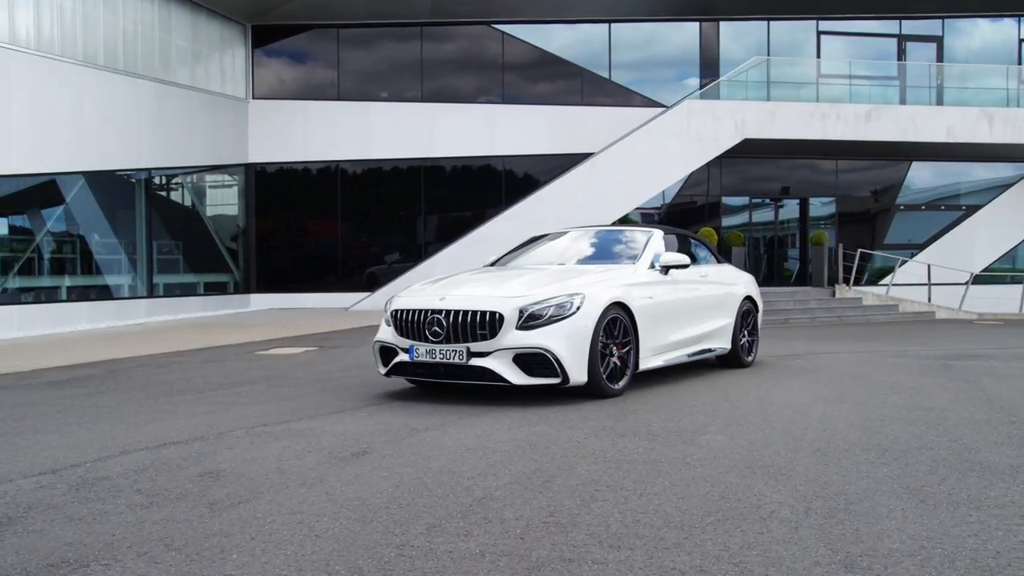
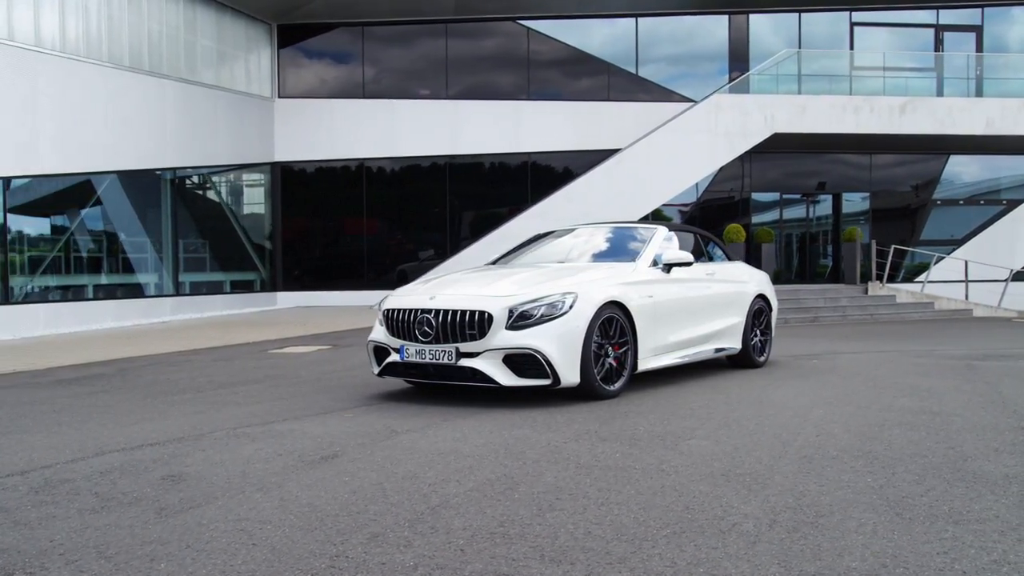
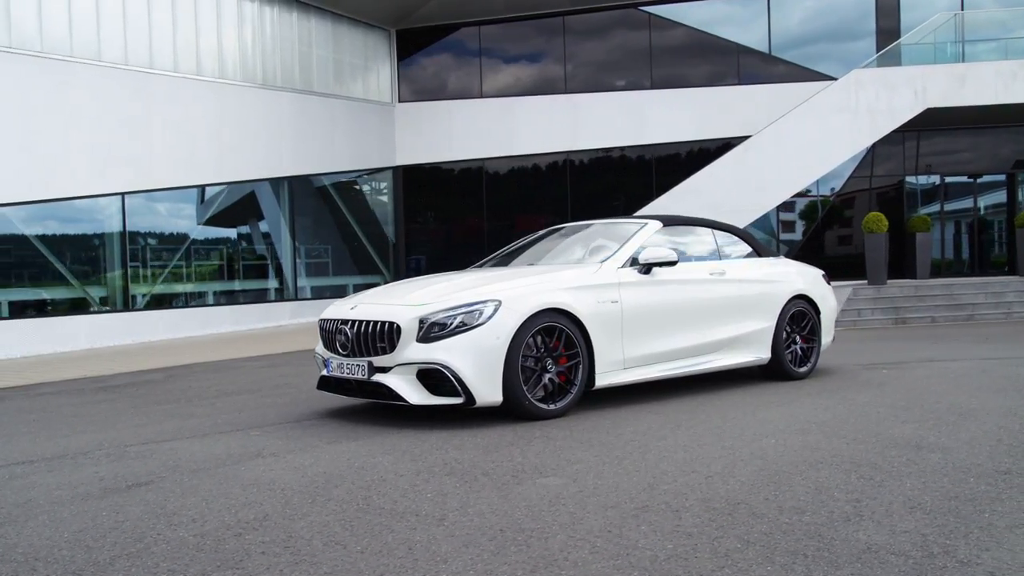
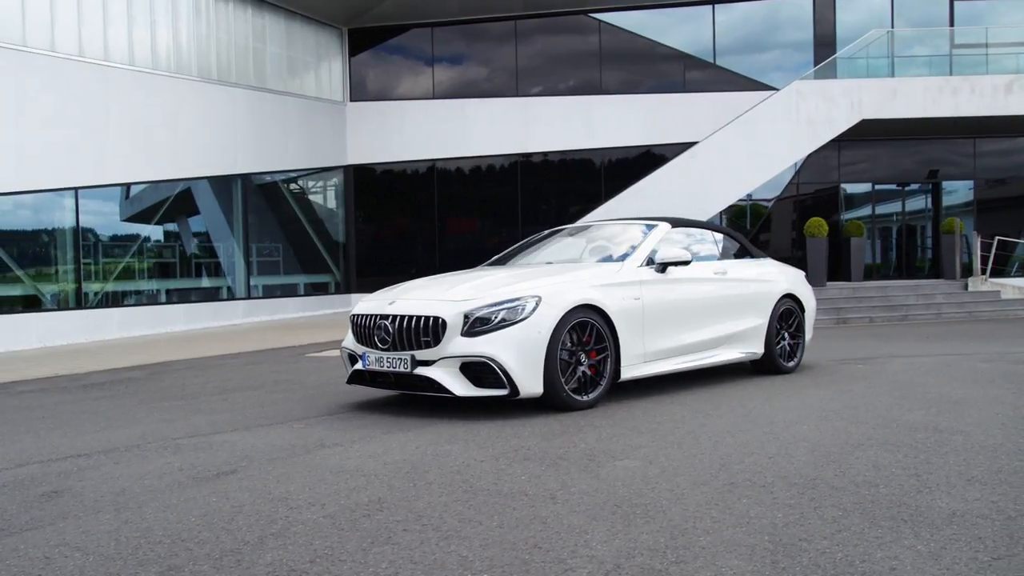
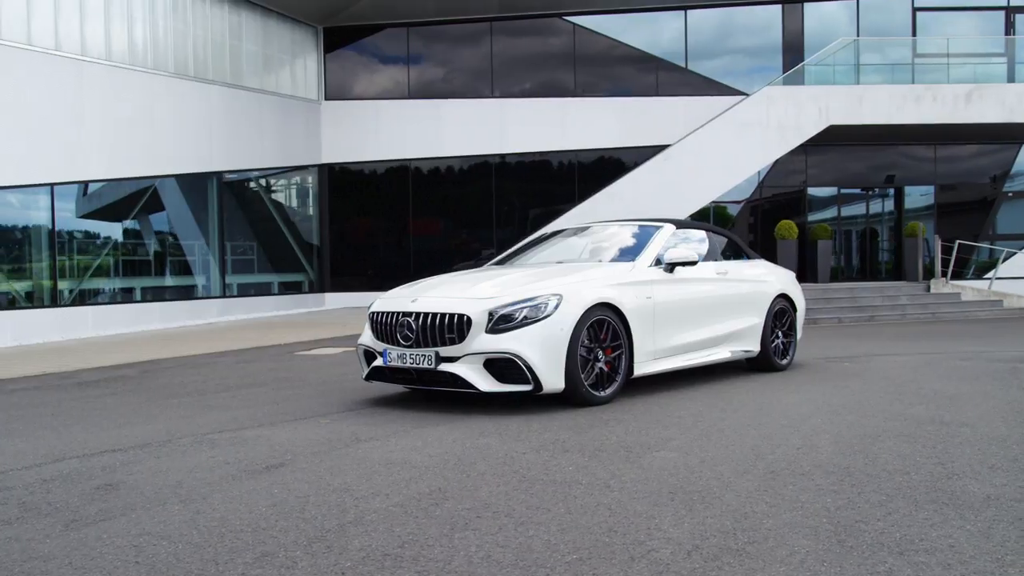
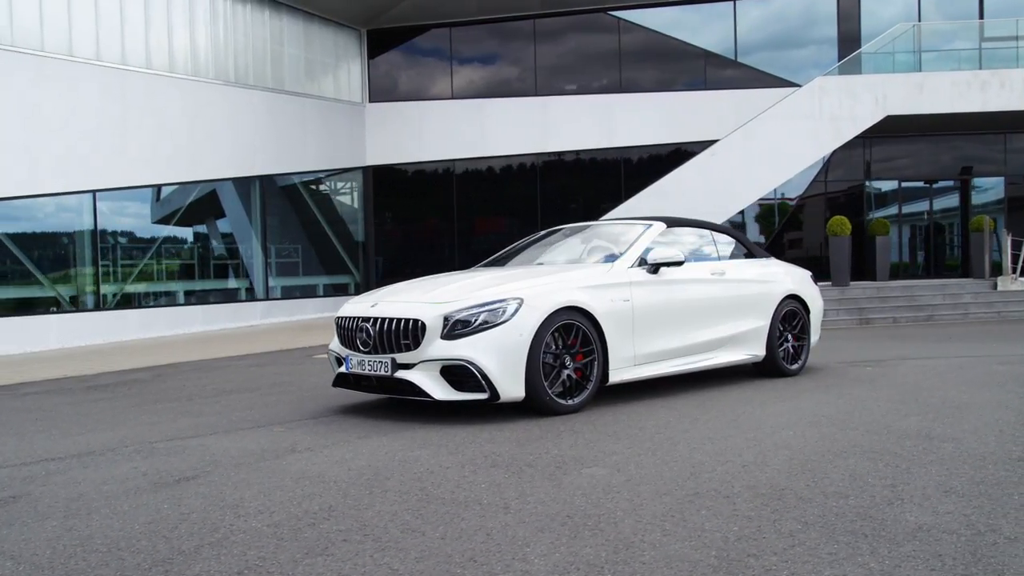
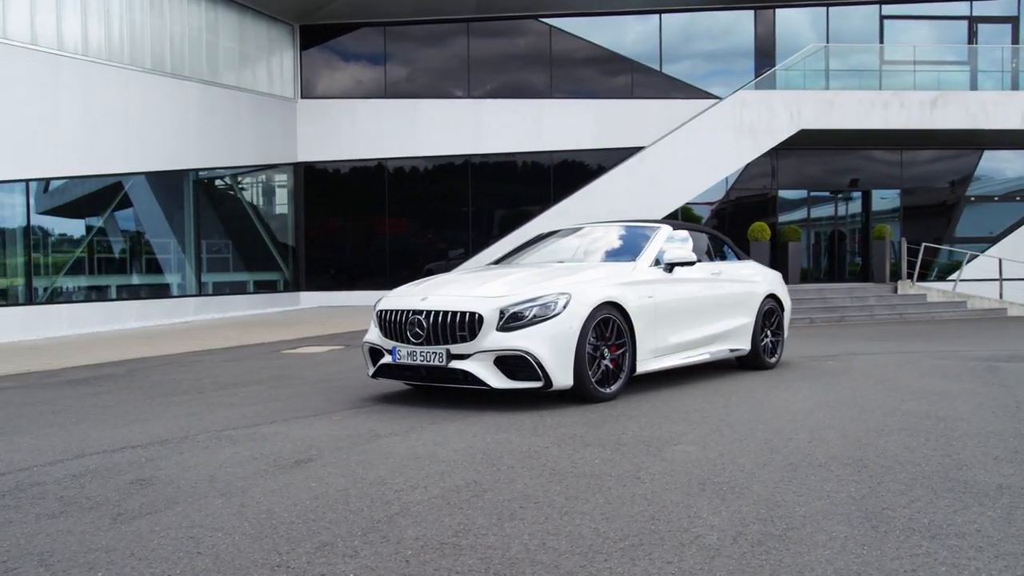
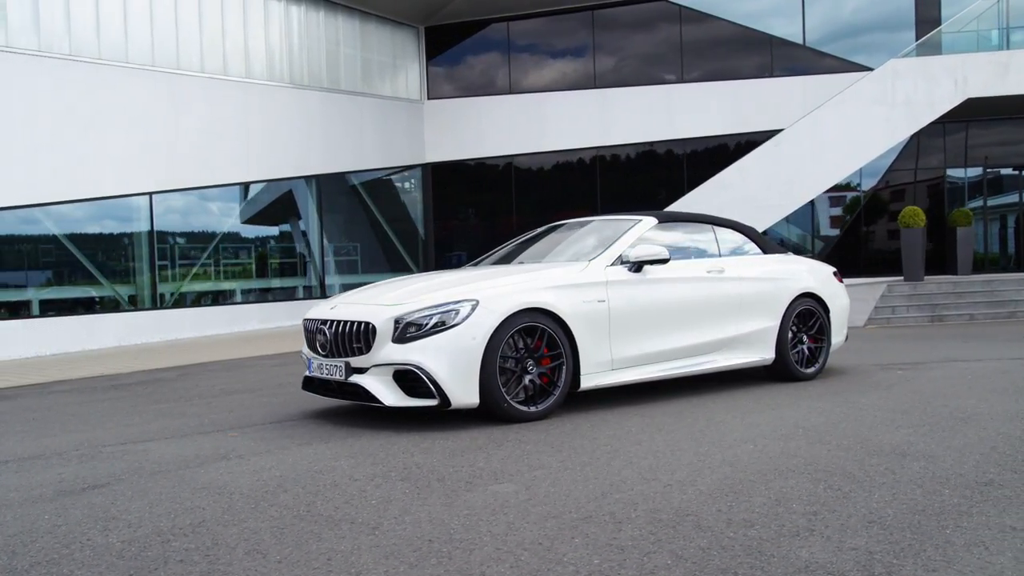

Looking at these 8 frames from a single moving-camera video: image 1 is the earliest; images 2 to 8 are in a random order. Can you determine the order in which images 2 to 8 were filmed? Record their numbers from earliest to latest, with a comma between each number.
2, 7, 5, 4, 6, 3, 8
